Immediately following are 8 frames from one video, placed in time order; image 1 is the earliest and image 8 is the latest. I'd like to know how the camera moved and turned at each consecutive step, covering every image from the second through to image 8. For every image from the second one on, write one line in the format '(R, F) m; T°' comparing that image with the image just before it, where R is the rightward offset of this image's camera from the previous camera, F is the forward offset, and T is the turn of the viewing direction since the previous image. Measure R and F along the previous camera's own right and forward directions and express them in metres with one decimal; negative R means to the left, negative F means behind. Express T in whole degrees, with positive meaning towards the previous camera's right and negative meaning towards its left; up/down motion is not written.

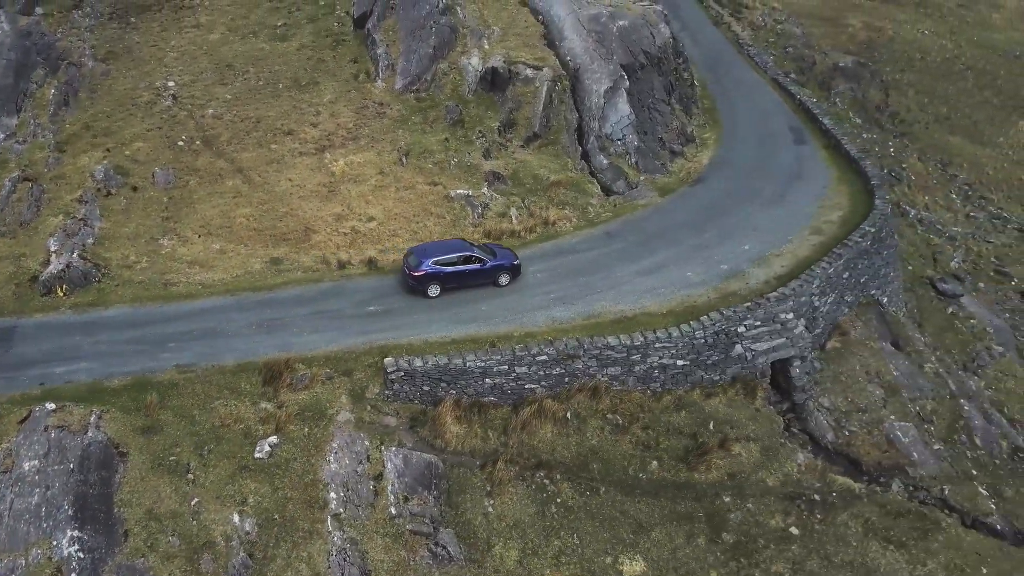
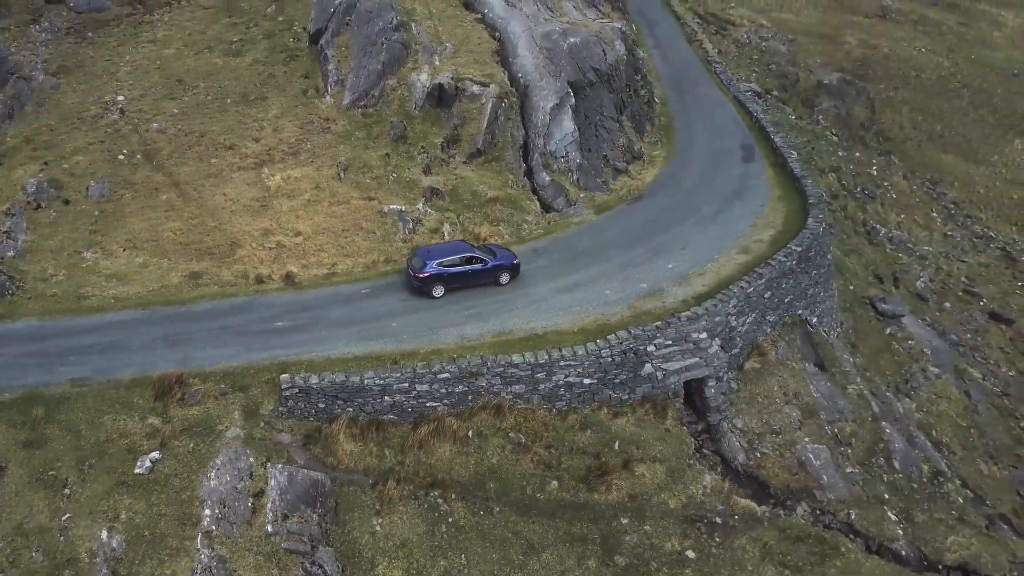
(+2.1, +0.1) m; -1°
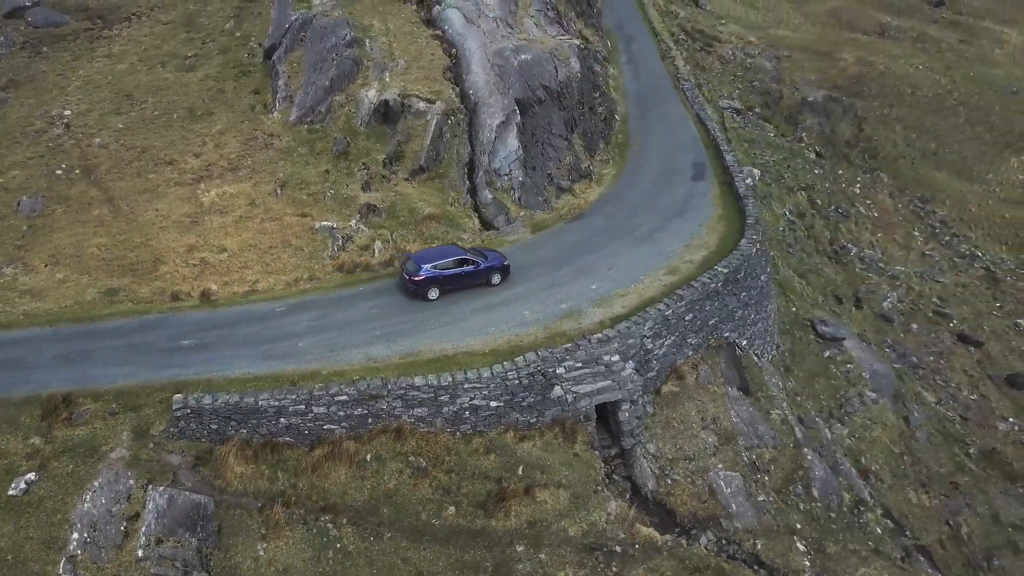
(+2.0, +0.2) m; -1°
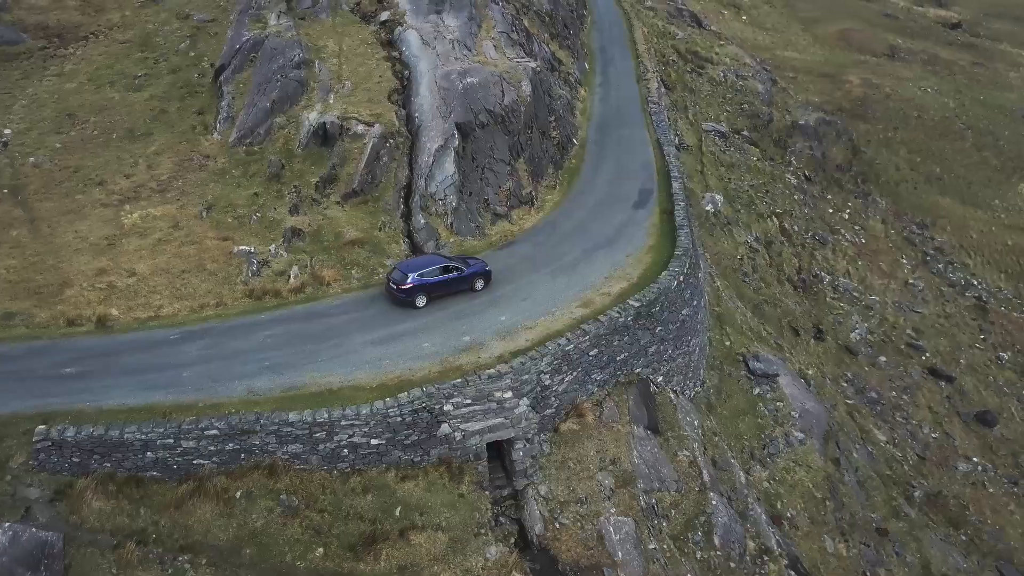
(+2.6, +0.6) m; -2°
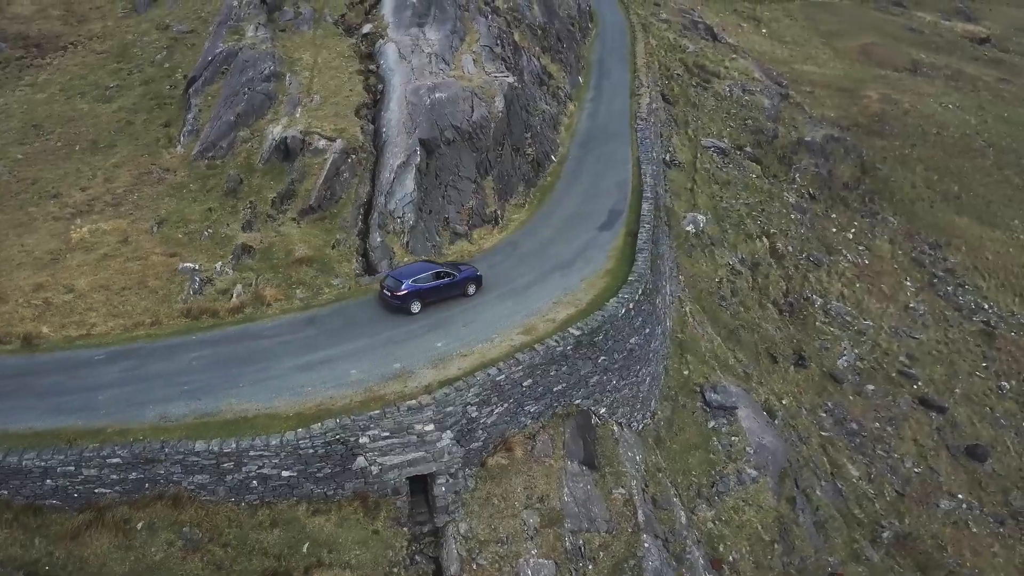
(+1.9, +0.7) m; -2°
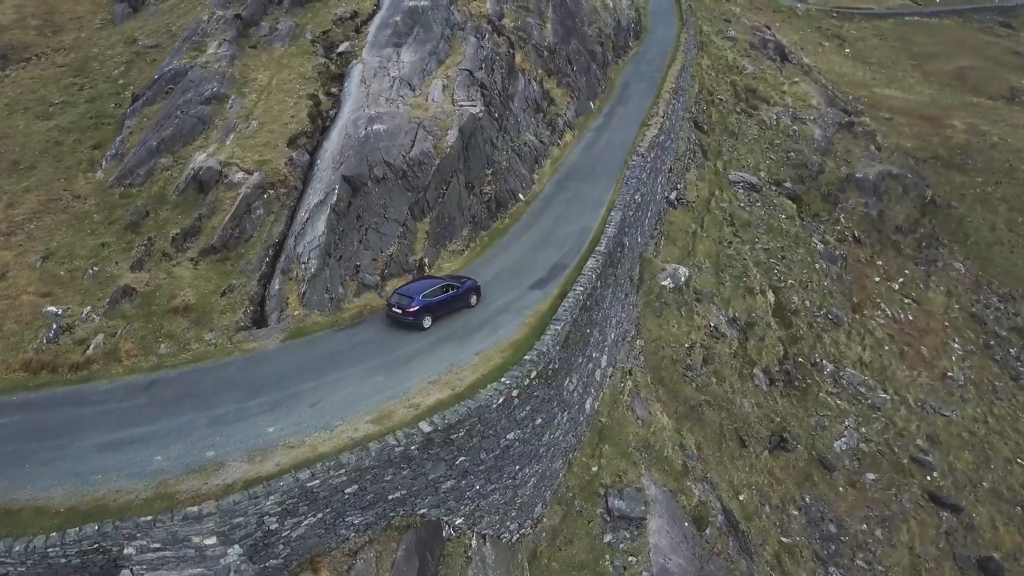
(+4.3, +2.9) m; -6°
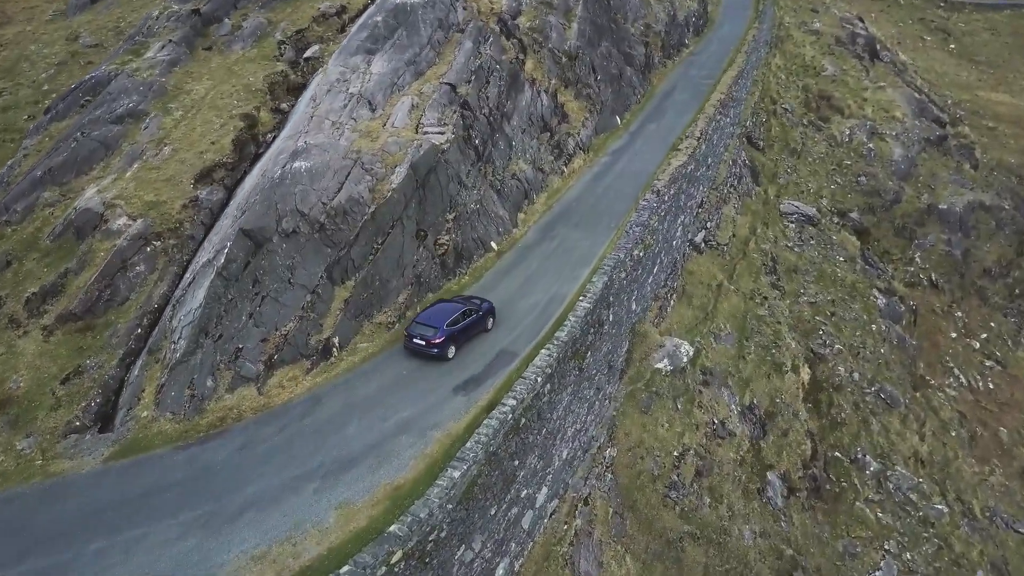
(+3.1, +5.0) m; -5°
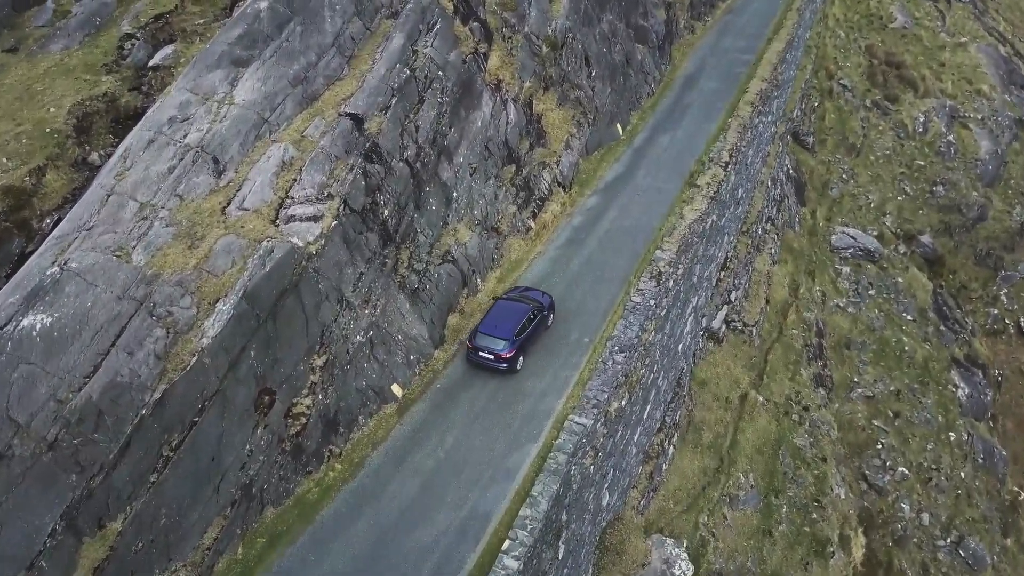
(+2.0, +8.1) m; -2°
